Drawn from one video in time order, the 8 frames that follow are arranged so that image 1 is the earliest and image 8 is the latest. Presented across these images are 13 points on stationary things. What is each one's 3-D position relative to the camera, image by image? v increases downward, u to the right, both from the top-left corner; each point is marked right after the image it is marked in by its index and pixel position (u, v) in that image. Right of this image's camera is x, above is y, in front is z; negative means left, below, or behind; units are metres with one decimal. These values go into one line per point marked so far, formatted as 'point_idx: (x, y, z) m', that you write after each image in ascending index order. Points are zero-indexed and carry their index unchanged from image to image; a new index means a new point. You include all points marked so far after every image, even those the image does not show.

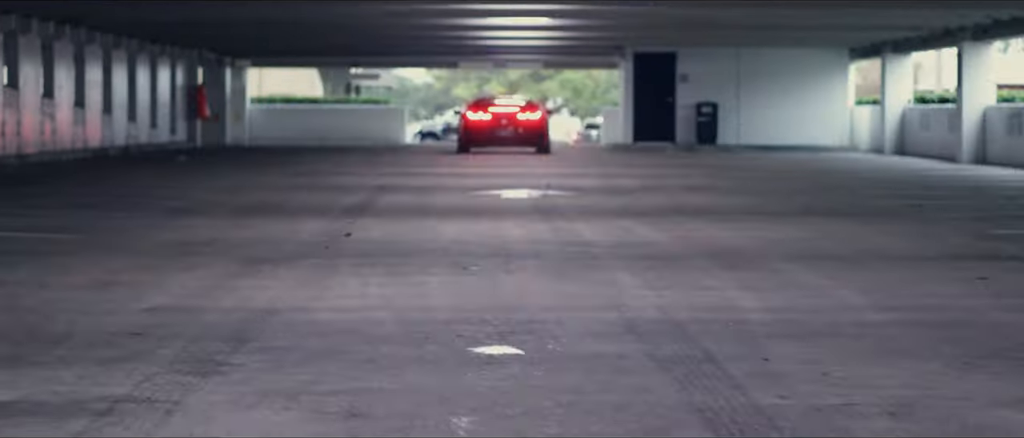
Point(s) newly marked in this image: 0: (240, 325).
0: (-1.0, -0.4, +8.6) m
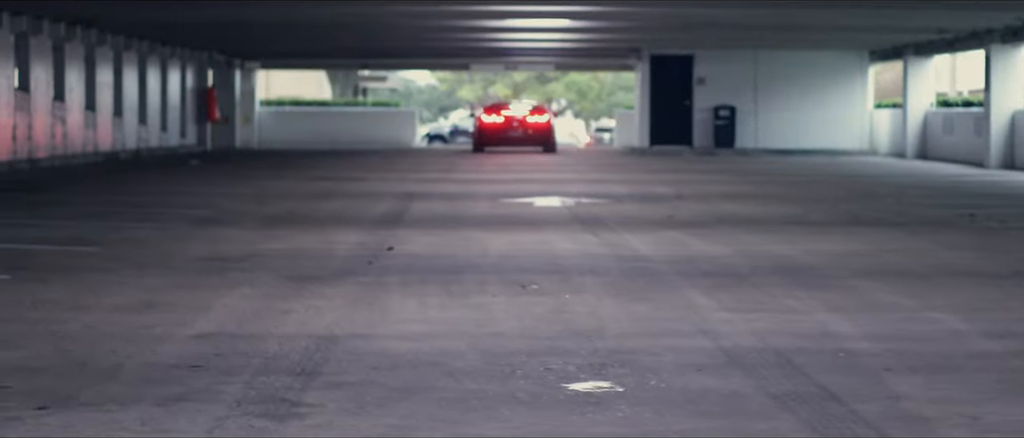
0: (-0.7, -0.5, +7.9) m
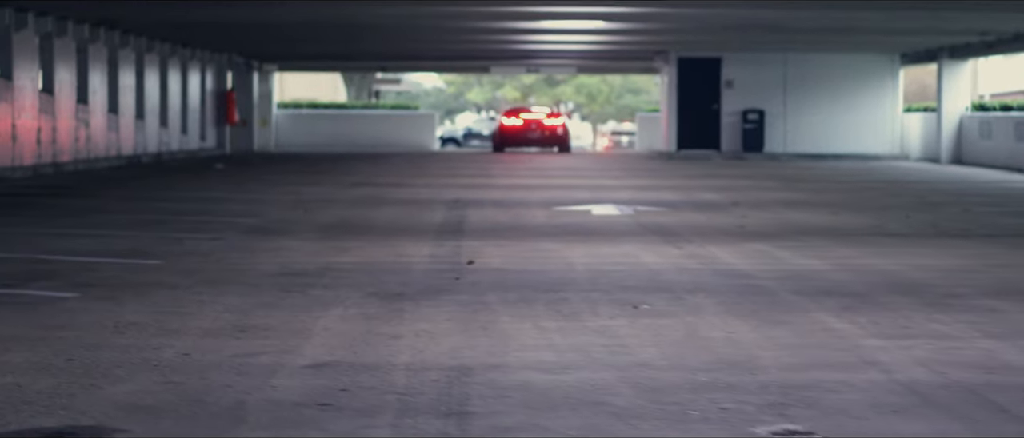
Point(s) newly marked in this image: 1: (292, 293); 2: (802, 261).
0: (-0.2, -0.5, +7.1) m
1: (-1.0, -0.4, +10.9) m
2: (+1.7, -0.2, +13.4) m
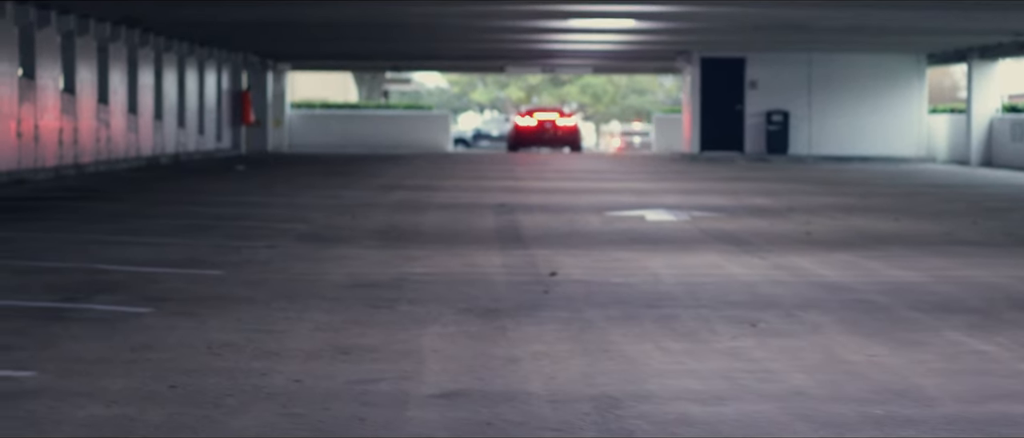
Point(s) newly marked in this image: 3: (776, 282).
0: (+0.2, -0.6, +6.4) m
1: (-0.6, -0.4, +10.2) m
2: (+2.1, -0.3, +12.7) m
3: (+1.4, -0.3, +11.9) m
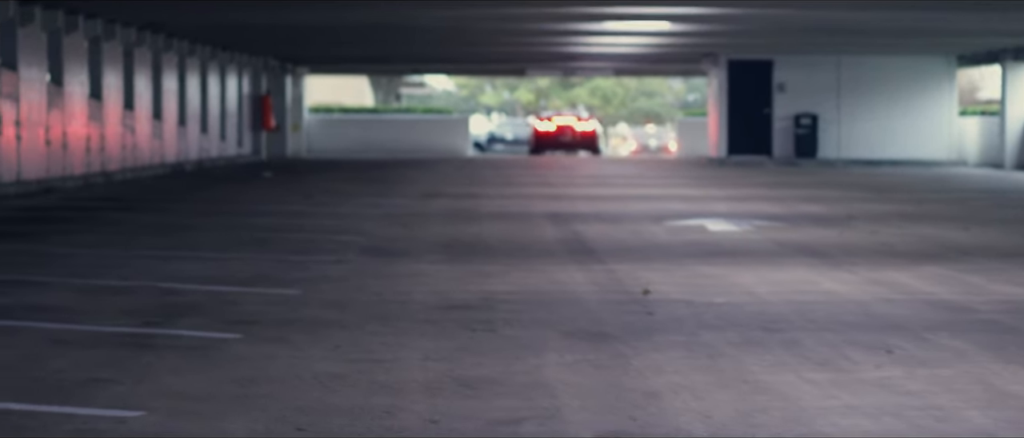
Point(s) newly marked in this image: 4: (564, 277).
0: (+0.7, -0.6, +5.8) m
1: (-0.1, -0.5, +9.6) m
2: (+2.6, -0.4, +12.1) m
3: (+1.8, -0.4, +11.3) m
4: (+0.3, -0.3, +13.0) m
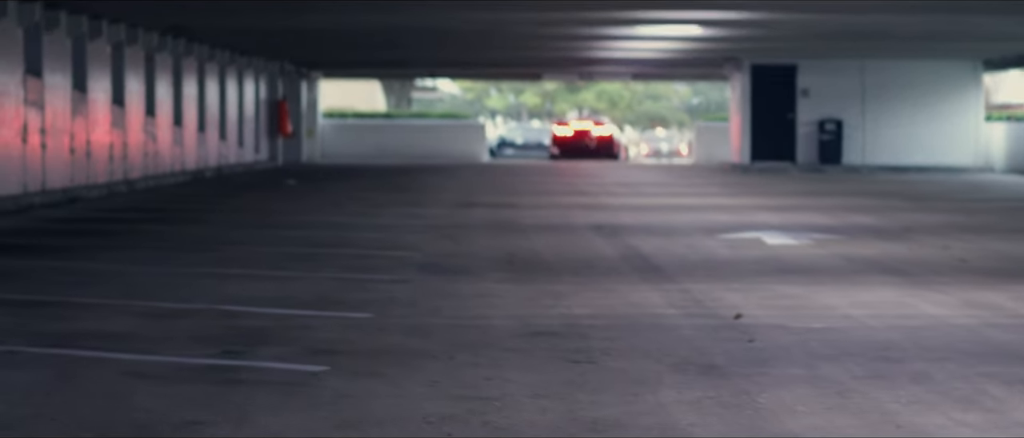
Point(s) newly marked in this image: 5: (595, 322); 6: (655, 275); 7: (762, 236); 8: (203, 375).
0: (+1.1, -0.7, +5.1) m
1: (+0.3, -0.6, +9.0) m
2: (+3.0, -0.5, +11.5) m
3: (+2.2, -0.5, +10.7) m
4: (+0.7, -0.4, +12.4) m
5: (+0.4, -0.5, +10.8) m
6: (+0.8, -0.3, +14.1) m
7: (+2.1, -0.1, +19.0) m
8: (-1.2, -0.6, +8.7) m
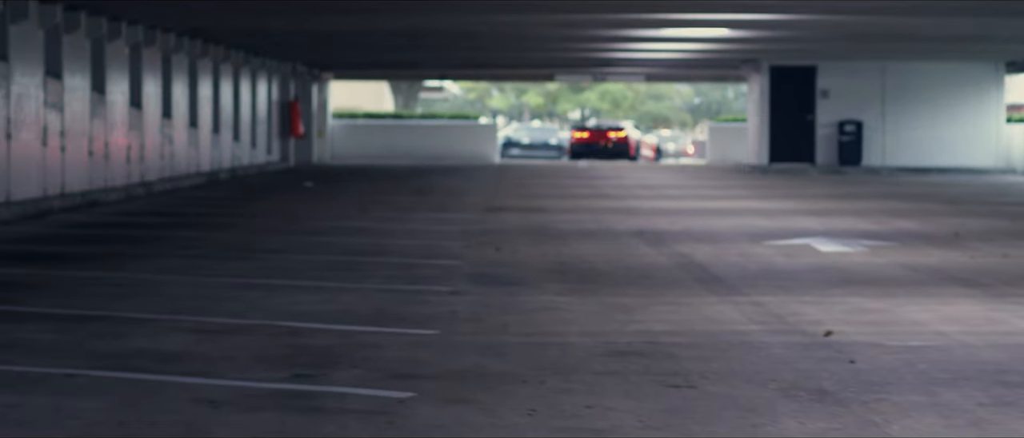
0: (+1.4, -0.8, +4.5) m
1: (+0.6, -0.6, +8.4) m
2: (+3.3, -0.5, +10.9) m
3: (+2.6, -0.5, +10.1) m
4: (+1.0, -0.5, +11.8) m
5: (+0.7, -0.5, +10.2) m
6: (+1.2, -0.4, +13.5) m
7: (+2.4, -0.2, +18.4) m
8: (-0.8, -0.6, +8.1) m
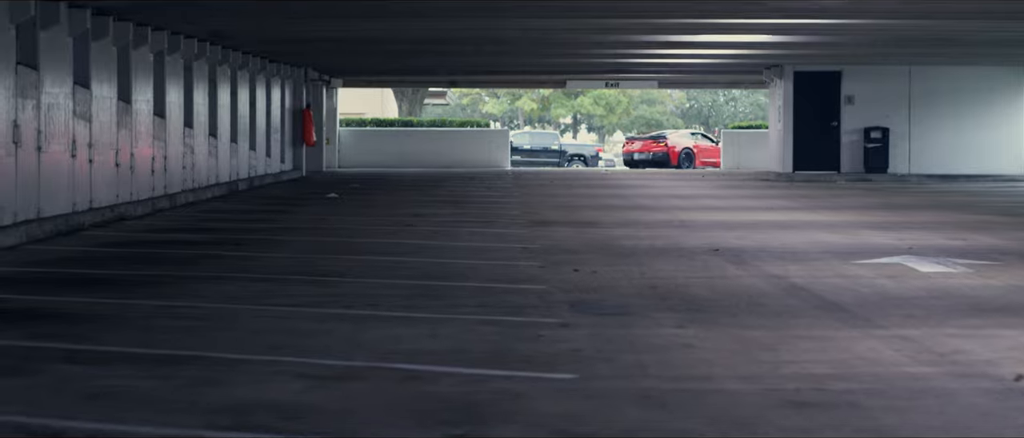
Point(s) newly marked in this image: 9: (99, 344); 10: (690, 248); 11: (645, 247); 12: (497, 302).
0: (+2.1, -0.9, +3.4) m
1: (+1.2, -0.7, +7.3) m
2: (+3.9, -0.6, +9.8) m
3: (+3.2, -0.7, +9.0) m
4: (+1.6, -0.6, +10.7) m
5: (+1.3, -0.7, +9.1) m
6: (+1.8, -0.5, +12.4) m
7: (+3.0, -0.3, +17.3) m
8: (-0.2, -0.8, +6.9) m
9: (-1.9, -0.6, +10.8) m
10: (+1.5, -0.2, +19.2) m
11: (+1.1, -0.2, +19.3) m
12: (-0.1, -0.5, +13.3) m
